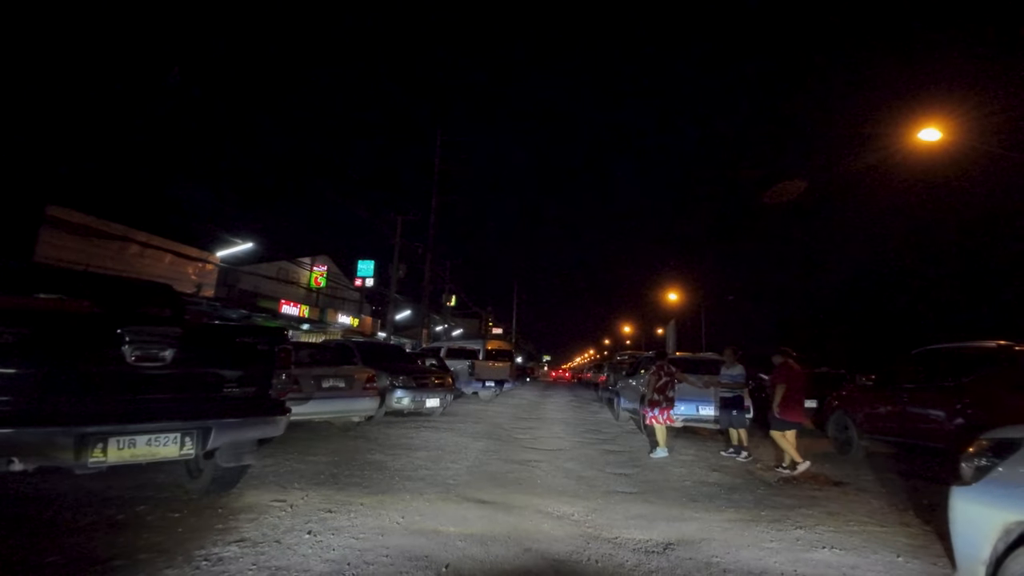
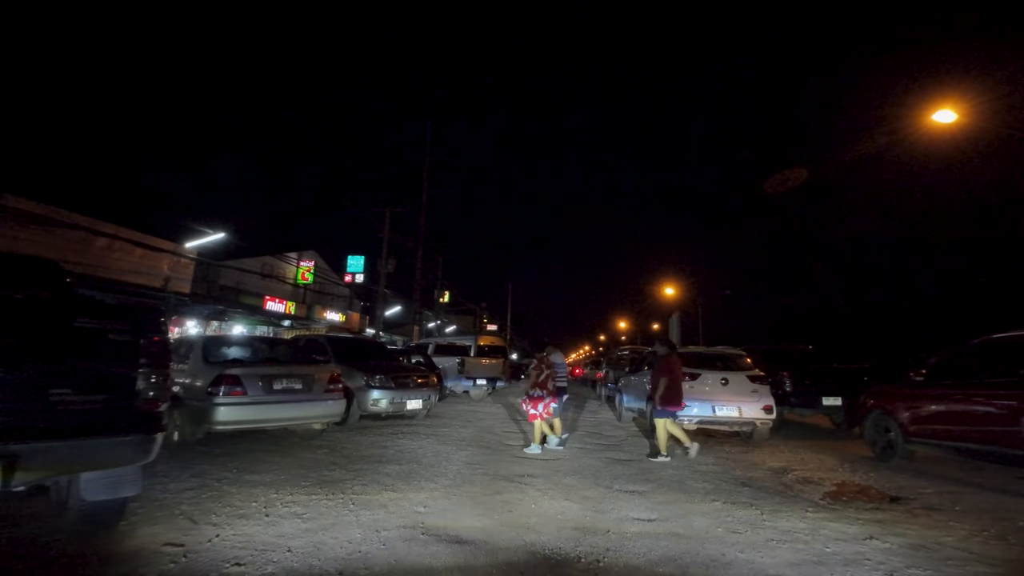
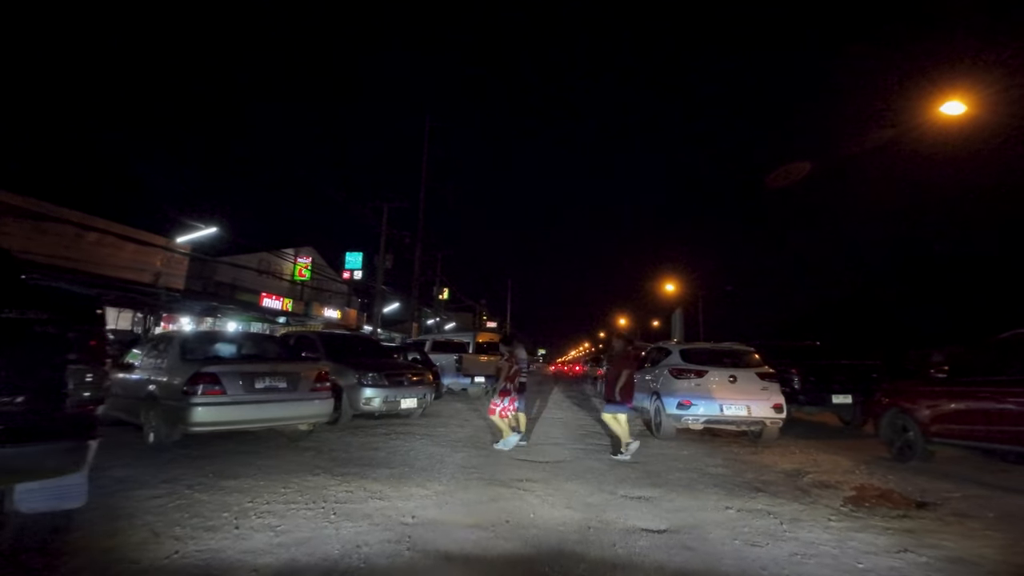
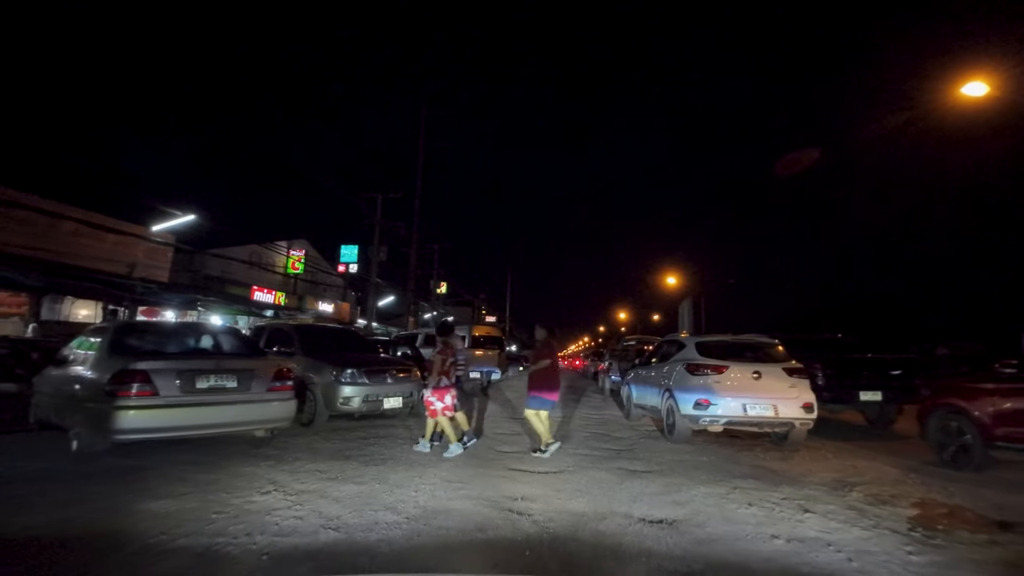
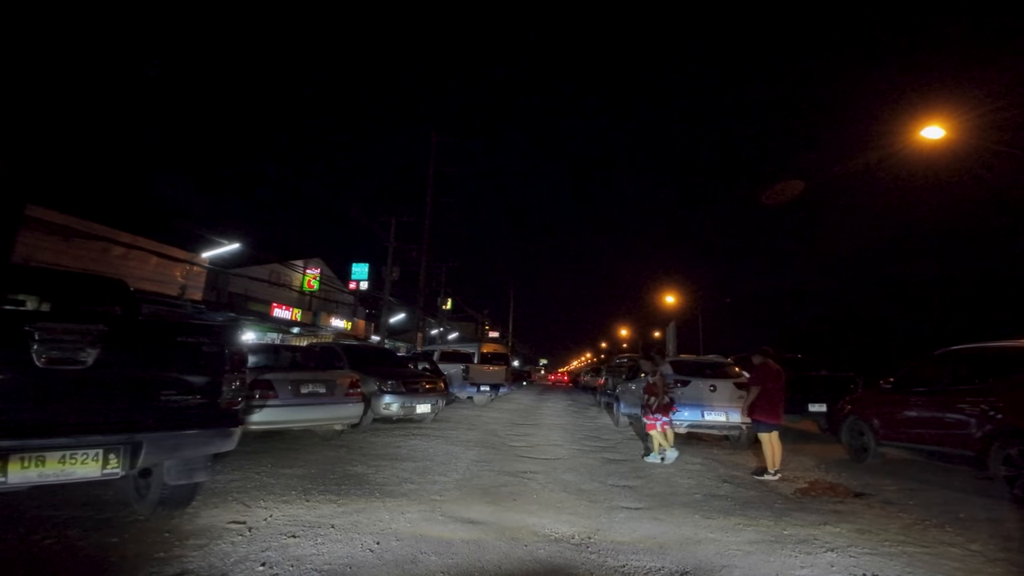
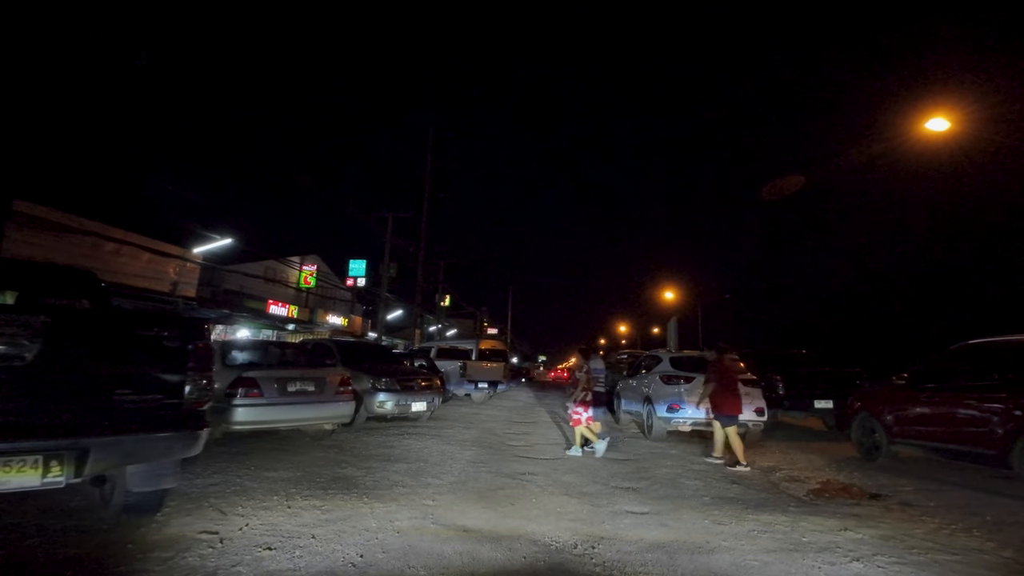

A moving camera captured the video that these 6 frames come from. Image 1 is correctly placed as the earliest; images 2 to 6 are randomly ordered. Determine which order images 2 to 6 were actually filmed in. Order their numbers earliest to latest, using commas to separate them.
5, 6, 2, 3, 4
